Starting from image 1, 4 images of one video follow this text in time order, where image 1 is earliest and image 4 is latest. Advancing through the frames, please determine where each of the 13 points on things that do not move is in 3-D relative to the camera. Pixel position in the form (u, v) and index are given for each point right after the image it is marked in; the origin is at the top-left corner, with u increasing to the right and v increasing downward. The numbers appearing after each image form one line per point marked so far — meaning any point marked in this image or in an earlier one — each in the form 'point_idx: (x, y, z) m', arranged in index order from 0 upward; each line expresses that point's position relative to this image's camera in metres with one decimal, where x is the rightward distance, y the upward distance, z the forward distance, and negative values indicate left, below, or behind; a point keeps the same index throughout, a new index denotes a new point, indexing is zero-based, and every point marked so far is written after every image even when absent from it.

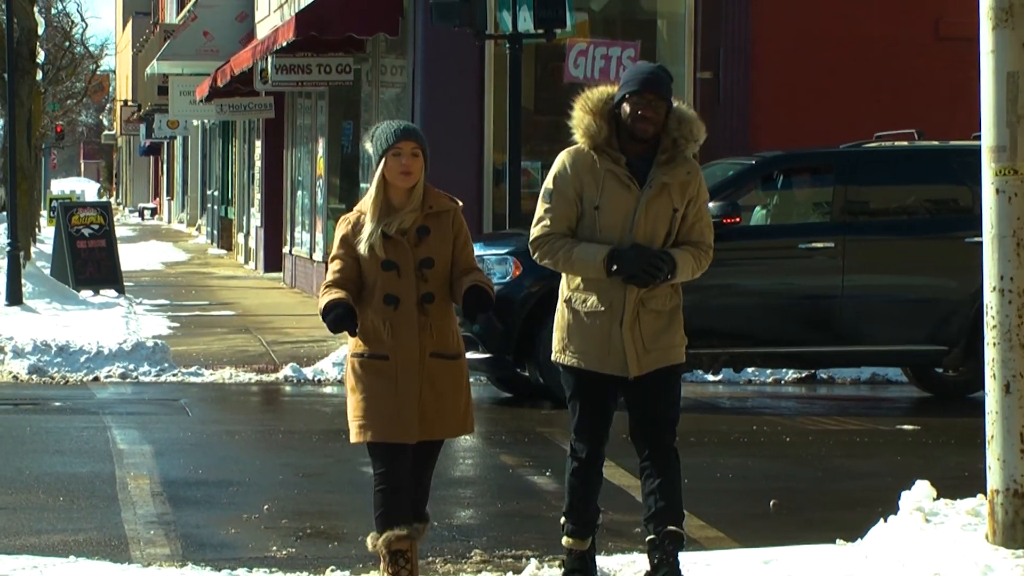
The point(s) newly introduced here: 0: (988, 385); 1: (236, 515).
0: (+1.8, -0.4, +6.1) m
1: (-1.2, -0.9, +6.4) m
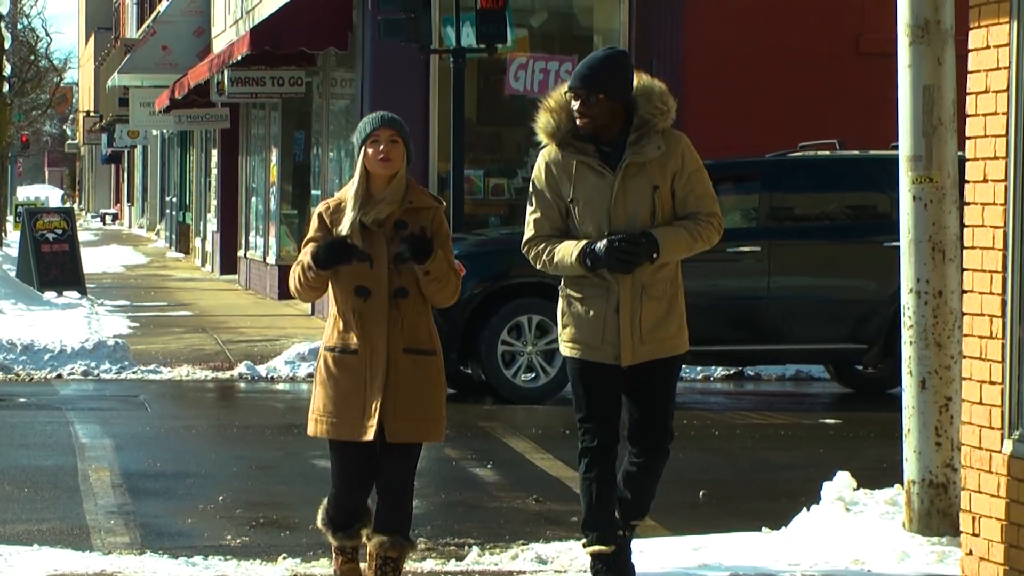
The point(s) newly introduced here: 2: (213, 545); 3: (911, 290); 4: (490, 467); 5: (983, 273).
0: (+1.6, -0.4, +6.5) m
1: (-1.4, -0.9, +6.7) m
2: (-1.1, -1.0, +6.0) m
3: (+1.6, 0.0, +6.4) m
4: (-0.1, -0.9, +8.0) m
5: (+1.8, +0.1, +6.2) m
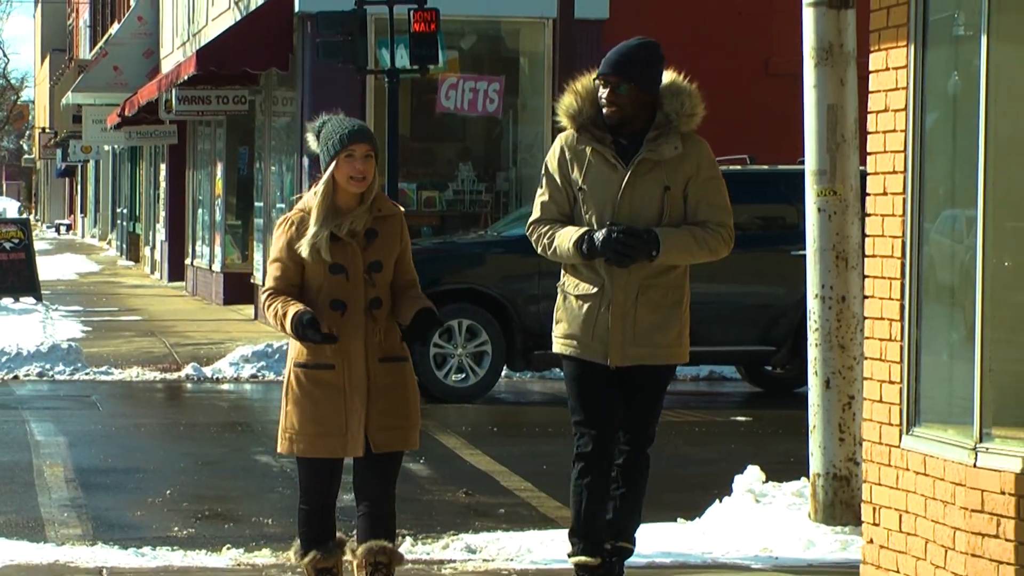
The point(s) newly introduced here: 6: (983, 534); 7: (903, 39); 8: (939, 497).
0: (+1.3, -0.4, +6.9) m
1: (-1.7, -0.9, +7.1) m
2: (-1.4, -1.0, +6.4) m
3: (+1.3, 0.0, +6.8) m
4: (-0.4, -0.9, +8.4) m
5: (+1.5, 0.0, +6.6) m
6: (+1.8, -1.0, +6.1) m
7: (+1.6, +1.0, +6.5) m
8: (+1.7, -0.8, +6.4) m
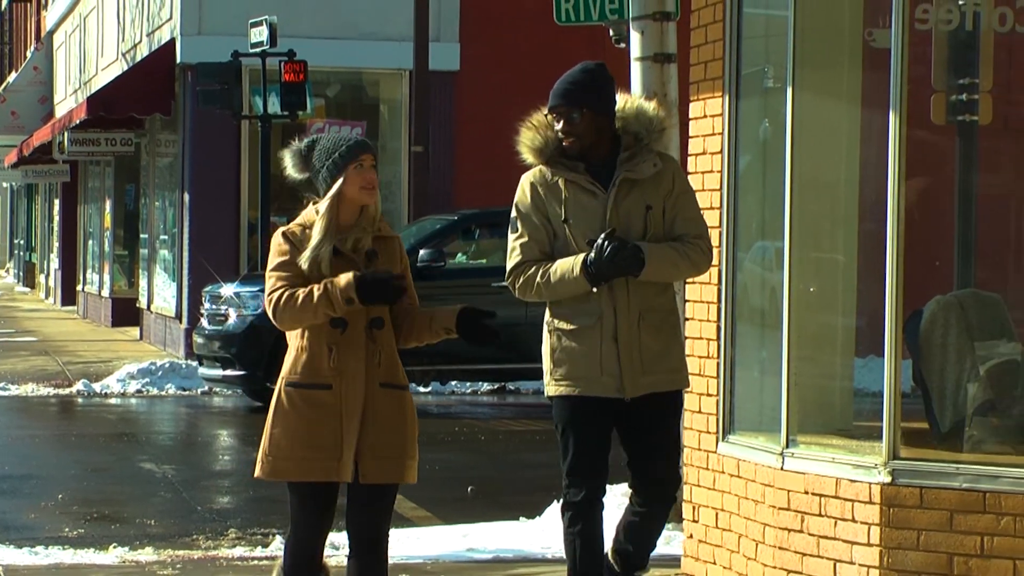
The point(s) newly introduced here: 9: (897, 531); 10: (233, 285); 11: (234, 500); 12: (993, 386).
0: (+0.7, -0.5, +7.6) m
1: (-2.3, -1.1, +7.7) m
2: (-2.0, -1.1, +7.0) m
3: (+0.7, -0.1, +7.6) m
4: (-1.1, -1.0, +9.1) m
5: (+0.9, -0.1, +7.4) m
6: (+1.2, -1.1, +6.9) m
7: (+1.0, +0.9, +7.3) m
8: (+1.1, -0.9, +7.1) m
9: (+1.6, -1.0, +6.4) m
10: (-2.8, 0.0, +15.9) m
11: (-1.4, -1.1, +8.2) m
12: (+2.0, -0.4, +6.7) m
